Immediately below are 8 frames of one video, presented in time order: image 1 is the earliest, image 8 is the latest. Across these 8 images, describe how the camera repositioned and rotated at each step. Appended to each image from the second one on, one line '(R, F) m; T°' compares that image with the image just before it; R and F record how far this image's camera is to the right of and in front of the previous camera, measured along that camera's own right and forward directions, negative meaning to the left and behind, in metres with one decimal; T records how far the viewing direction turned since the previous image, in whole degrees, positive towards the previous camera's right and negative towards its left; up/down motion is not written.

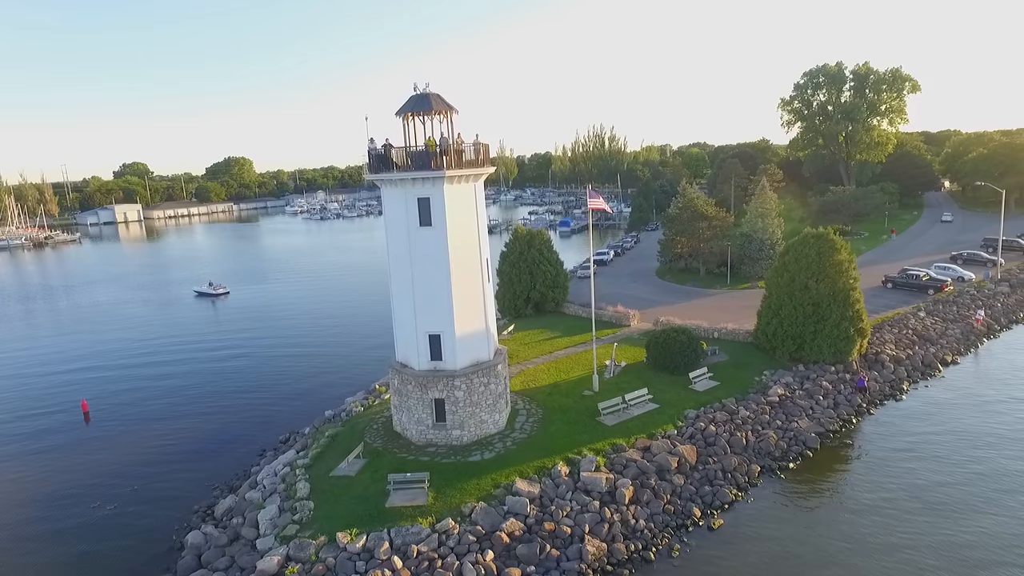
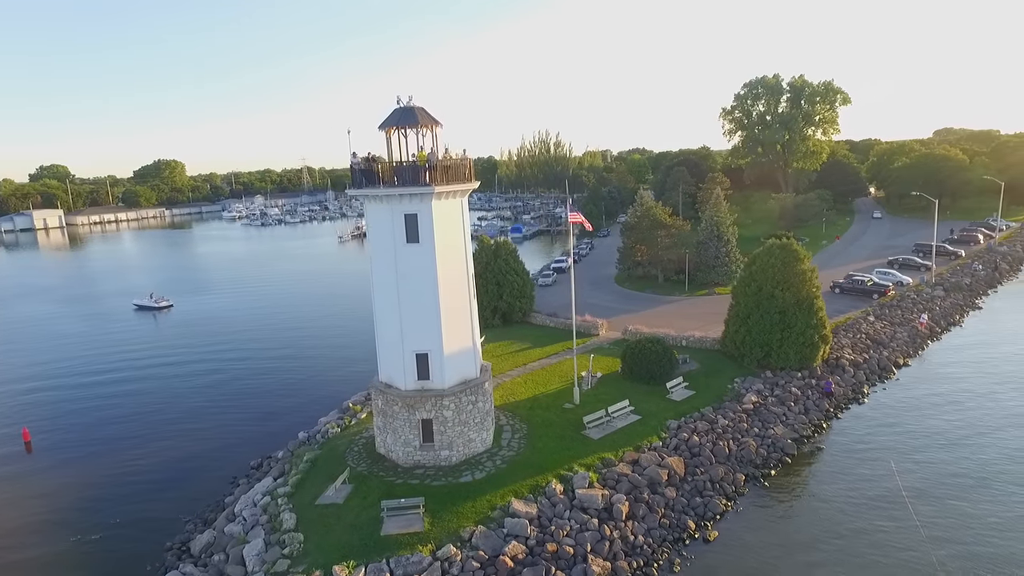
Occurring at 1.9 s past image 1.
(-1.6, +0.3) m; +5°
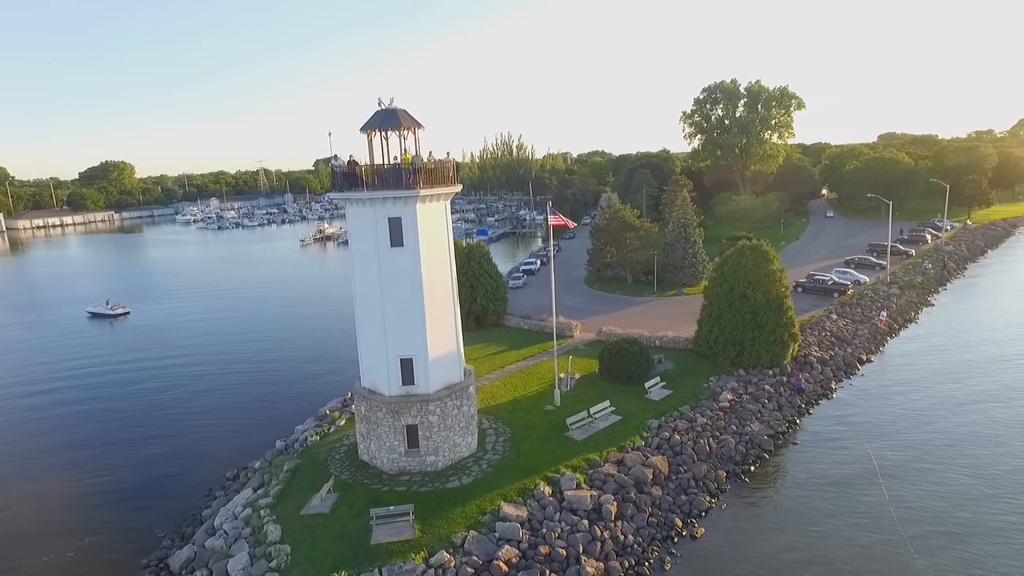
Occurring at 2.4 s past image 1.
(-0.8, 0.0) m; +4°
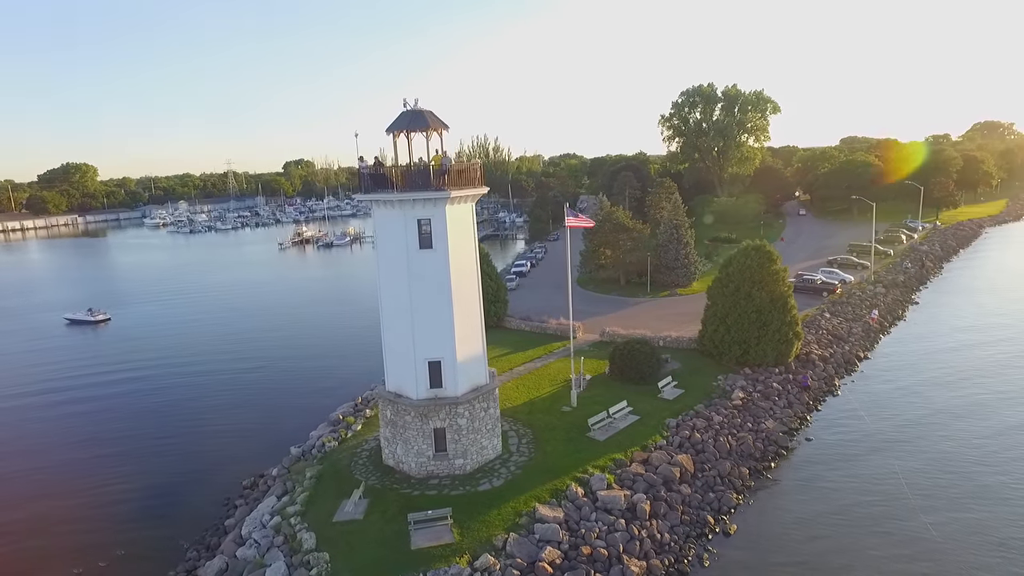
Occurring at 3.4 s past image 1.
(-2.0, +0.1) m; +3°
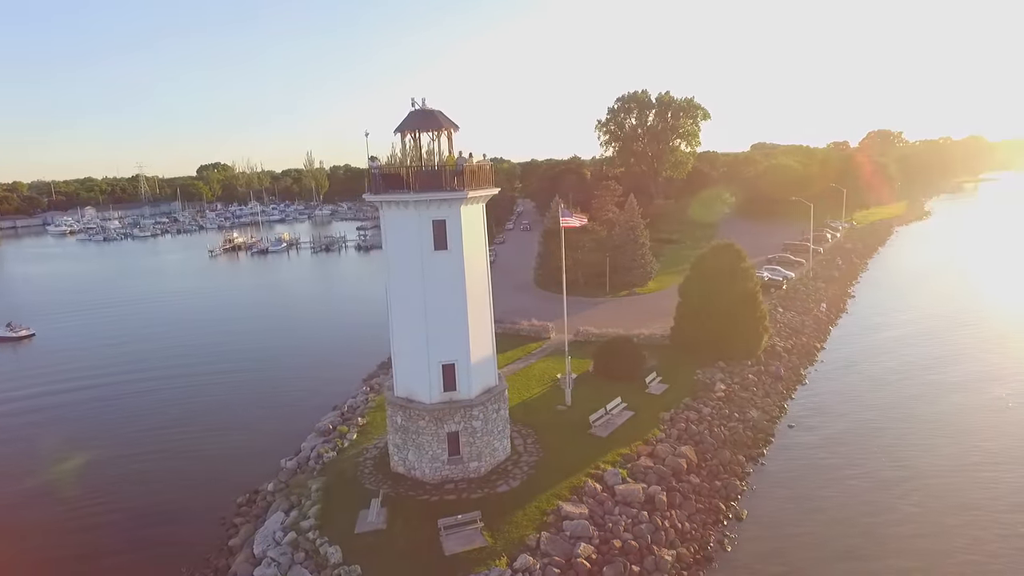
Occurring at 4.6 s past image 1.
(-3.0, +0.1) m; +7°
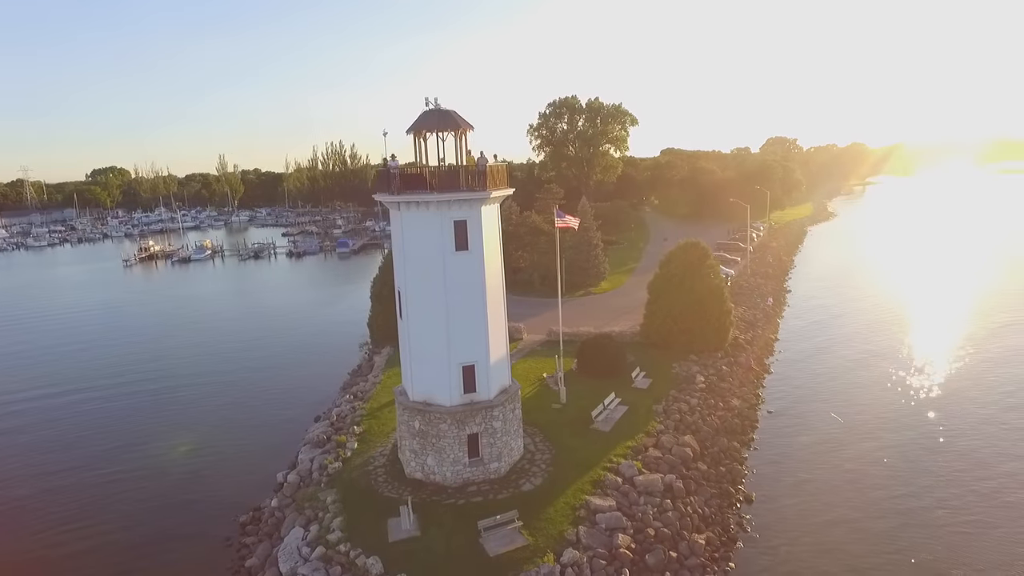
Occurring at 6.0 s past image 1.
(-3.5, +0.1) m; +8°
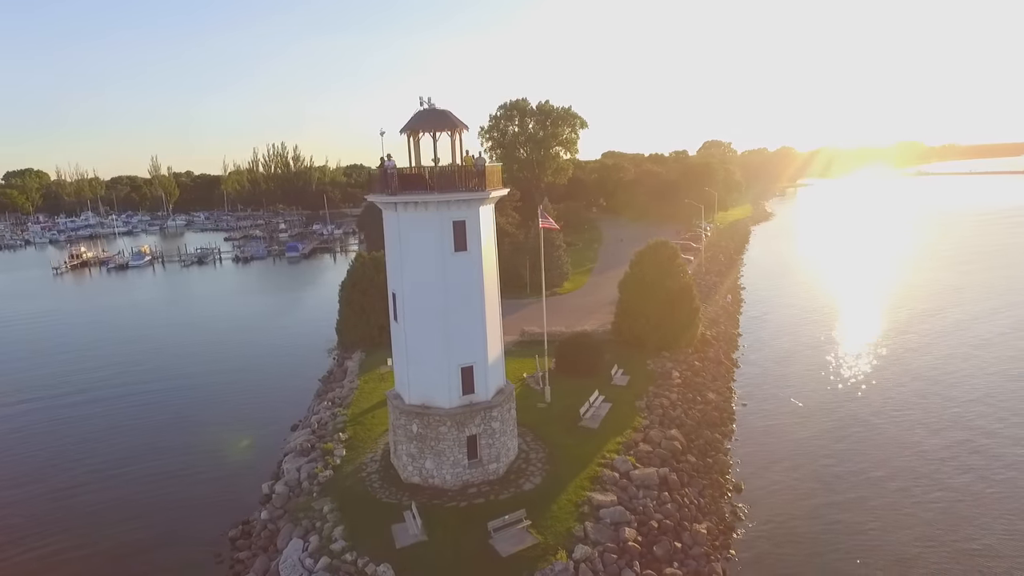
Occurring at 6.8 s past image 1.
(-1.8, +0.1) m; +5°
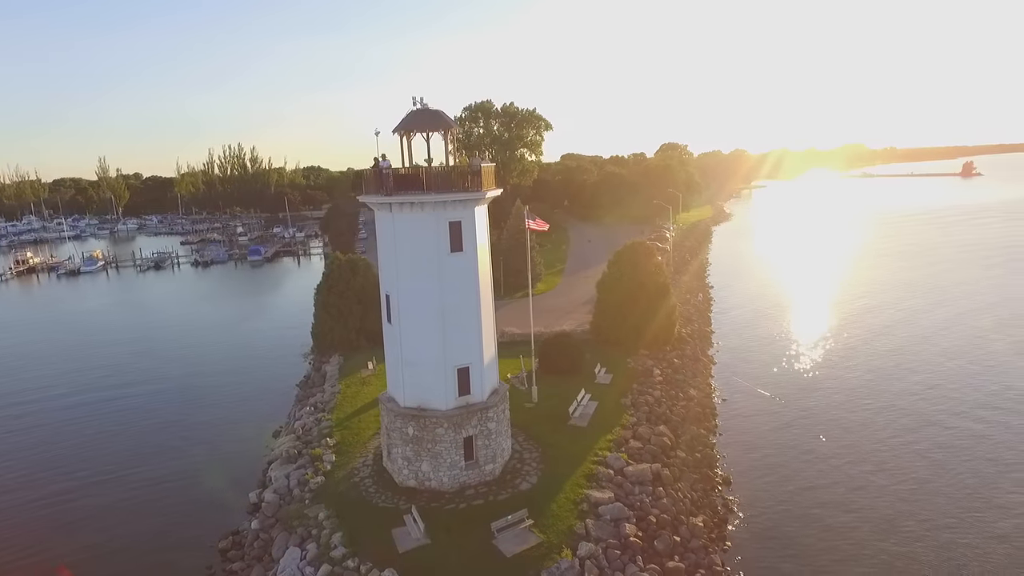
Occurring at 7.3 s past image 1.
(-1.2, 0.0) m; +4°
